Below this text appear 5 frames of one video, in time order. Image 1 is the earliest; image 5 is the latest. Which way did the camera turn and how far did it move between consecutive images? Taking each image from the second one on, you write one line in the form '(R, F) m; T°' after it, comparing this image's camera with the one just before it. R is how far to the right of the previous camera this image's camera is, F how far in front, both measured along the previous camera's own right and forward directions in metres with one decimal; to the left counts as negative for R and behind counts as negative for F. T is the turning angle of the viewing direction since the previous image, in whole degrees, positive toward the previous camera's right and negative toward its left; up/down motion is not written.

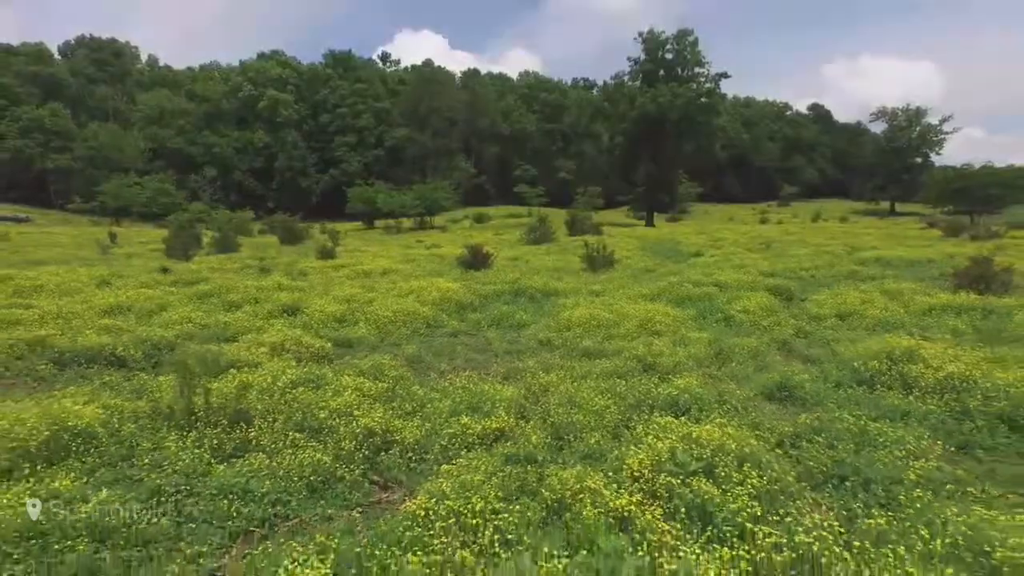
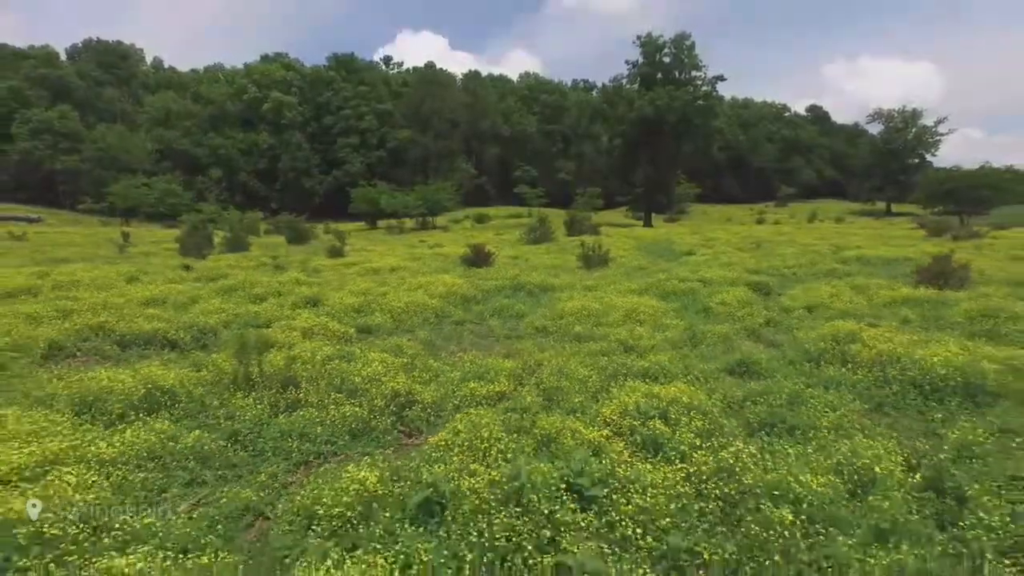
(0.0, -2.1) m; 0°
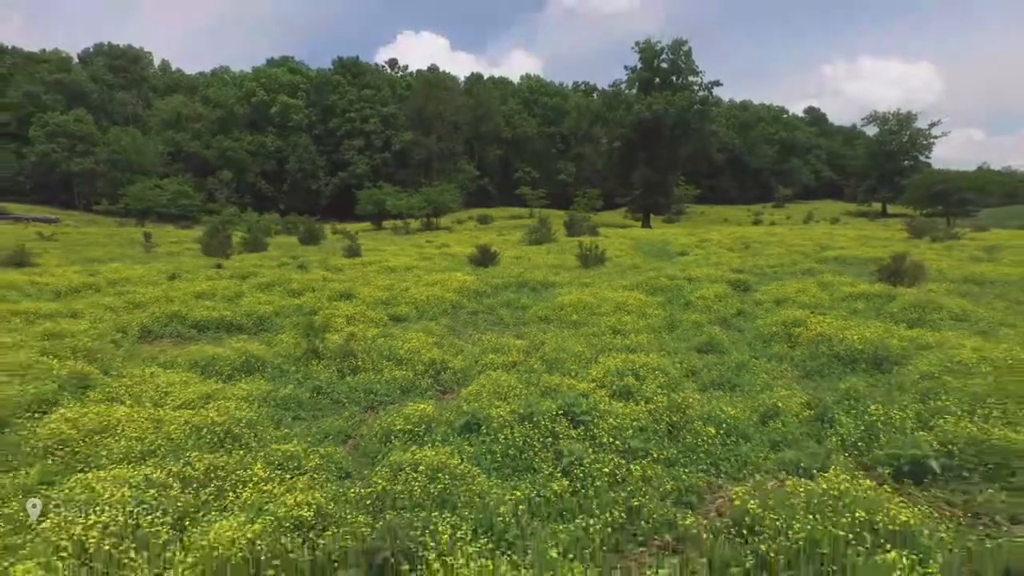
(-0.1, -3.2) m; 0°
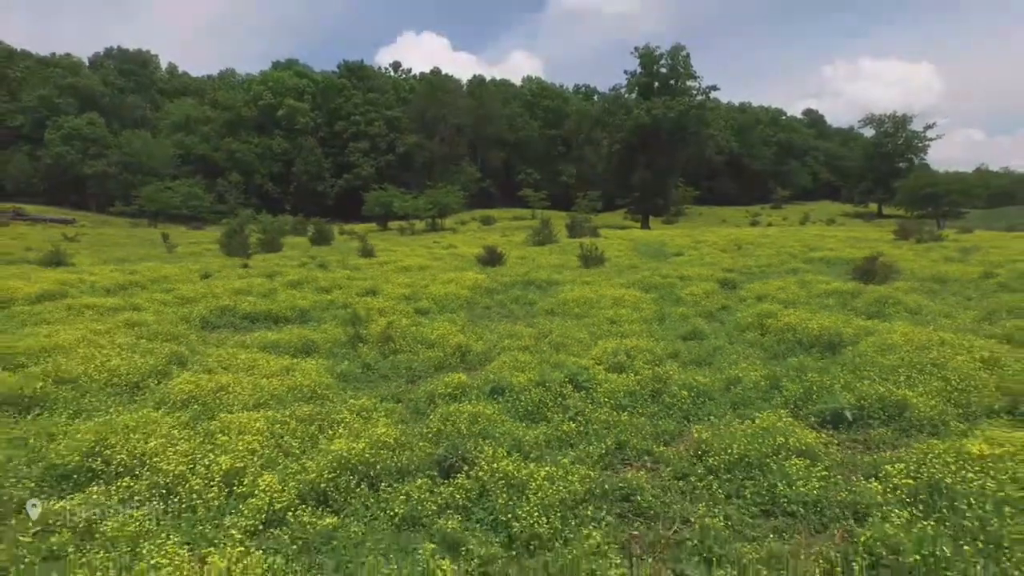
(-0.2, -2.8) m; 0°
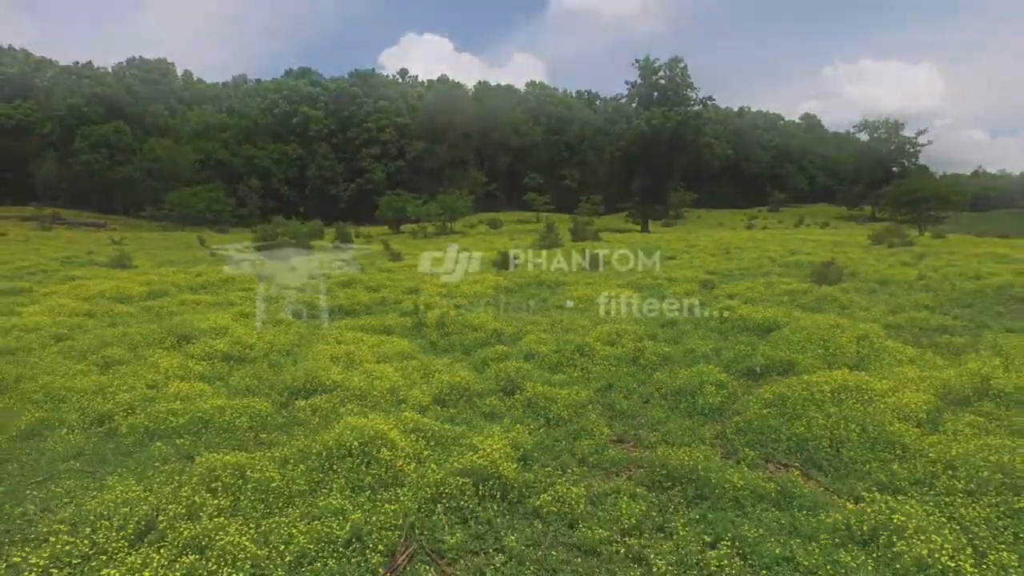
(-0.4, -6.1) m; 0°
